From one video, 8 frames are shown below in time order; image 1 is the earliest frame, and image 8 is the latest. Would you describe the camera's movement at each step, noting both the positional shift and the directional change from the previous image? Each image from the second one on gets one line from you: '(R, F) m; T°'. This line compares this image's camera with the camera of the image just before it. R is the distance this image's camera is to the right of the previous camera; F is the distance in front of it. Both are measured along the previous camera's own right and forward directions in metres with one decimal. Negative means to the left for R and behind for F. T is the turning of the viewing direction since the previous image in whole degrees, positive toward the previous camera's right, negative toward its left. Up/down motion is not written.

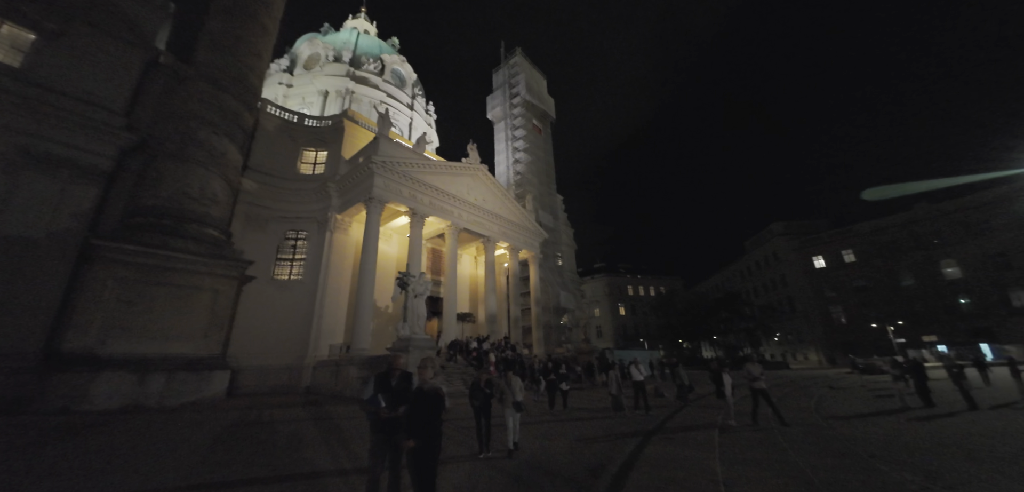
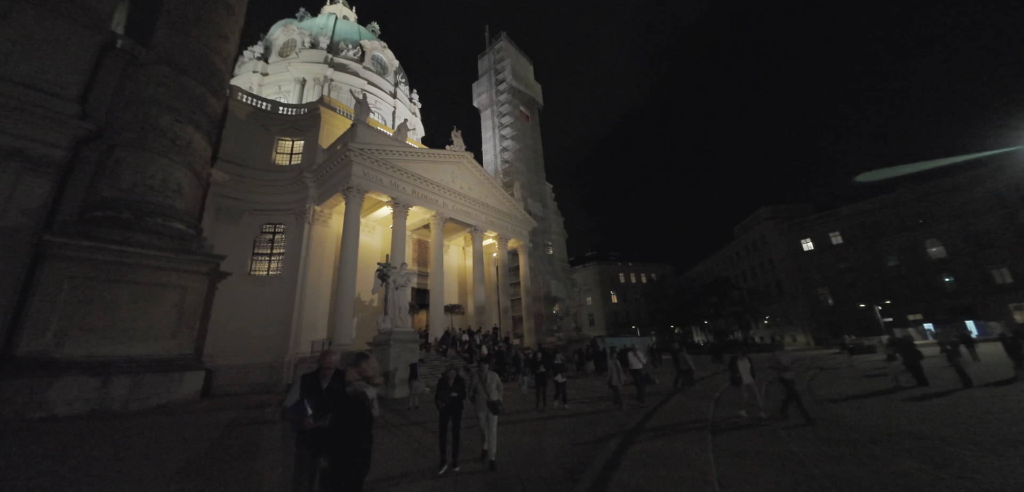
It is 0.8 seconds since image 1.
(+0.3, +0.5) m; +1°
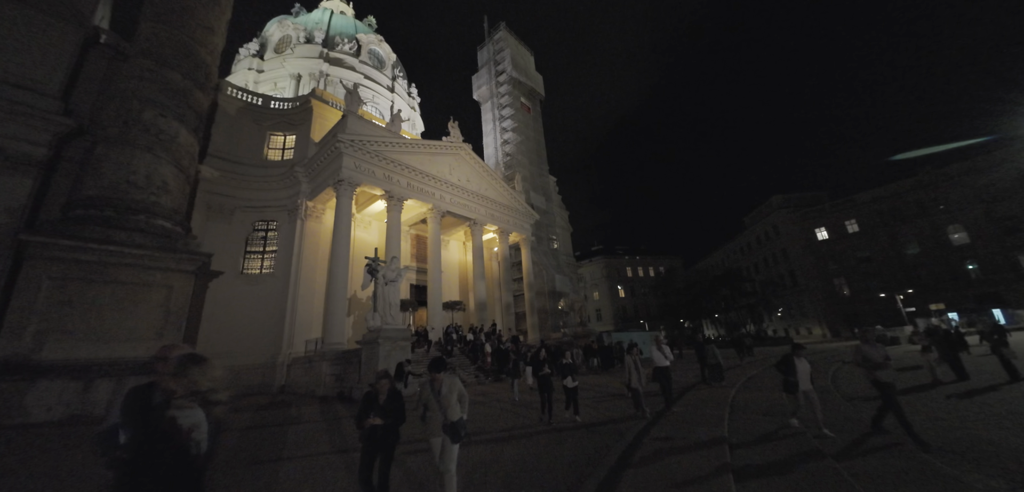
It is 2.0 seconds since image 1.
(+0.4, +0.7) m; -1°
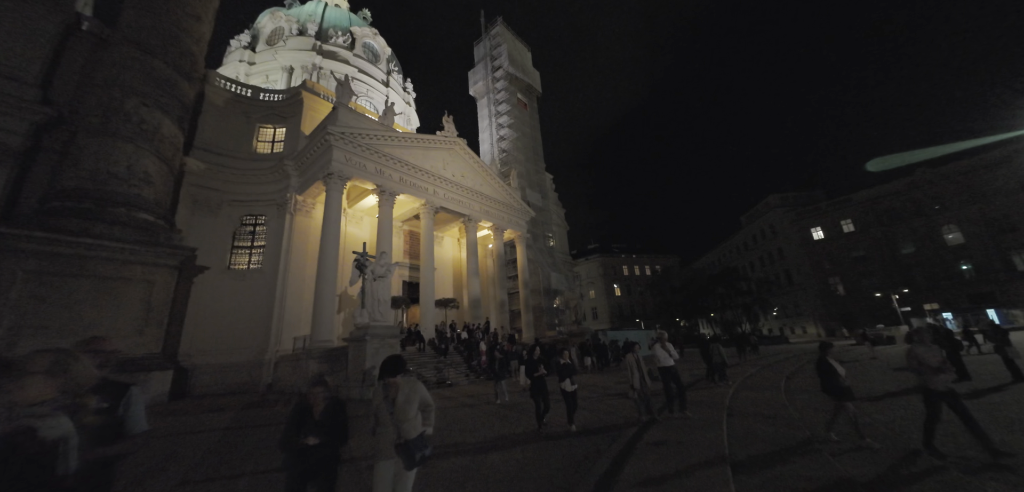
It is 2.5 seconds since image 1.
(+0.1, +0.3) m; 0°
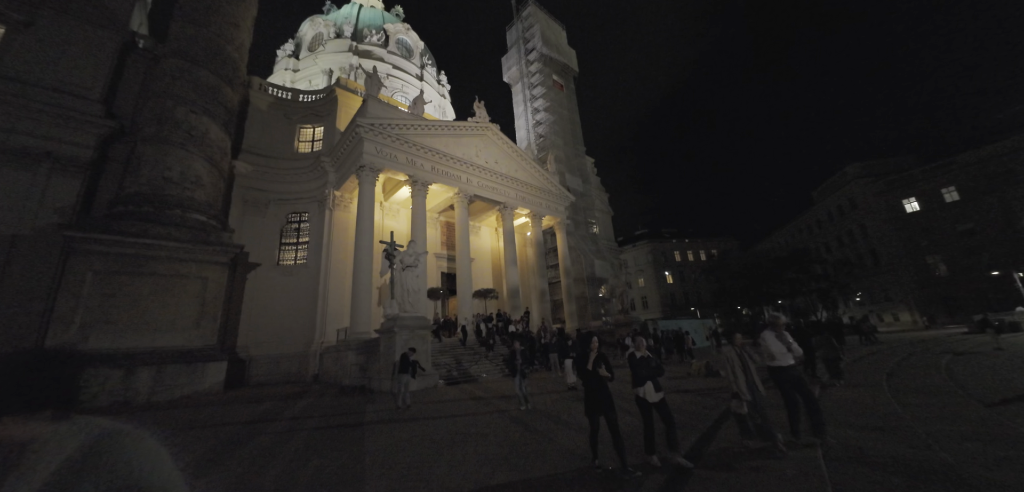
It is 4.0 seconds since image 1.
(+0.3, +0.9) m; -7°
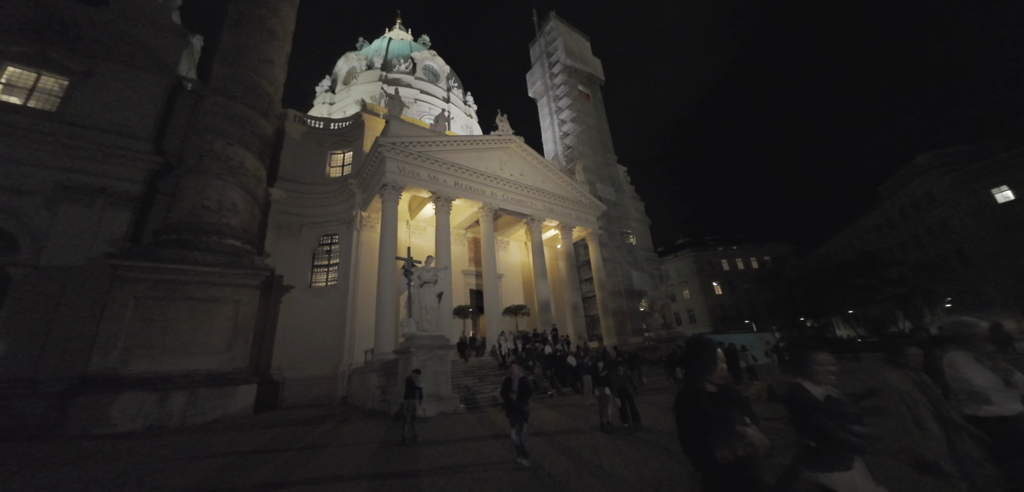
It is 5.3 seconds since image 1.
(+0.4, +0.8) m; -6°
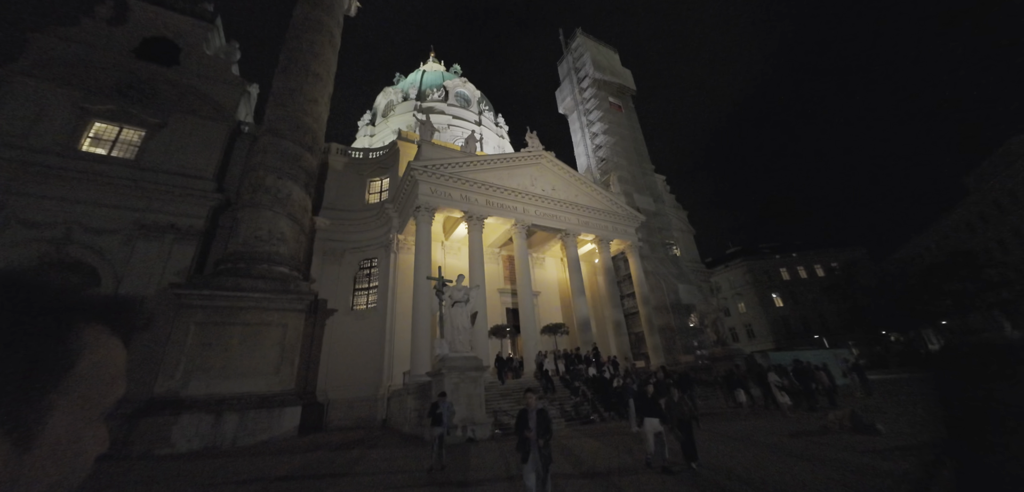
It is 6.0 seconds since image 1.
(+0.2, +0.3) m; -6°
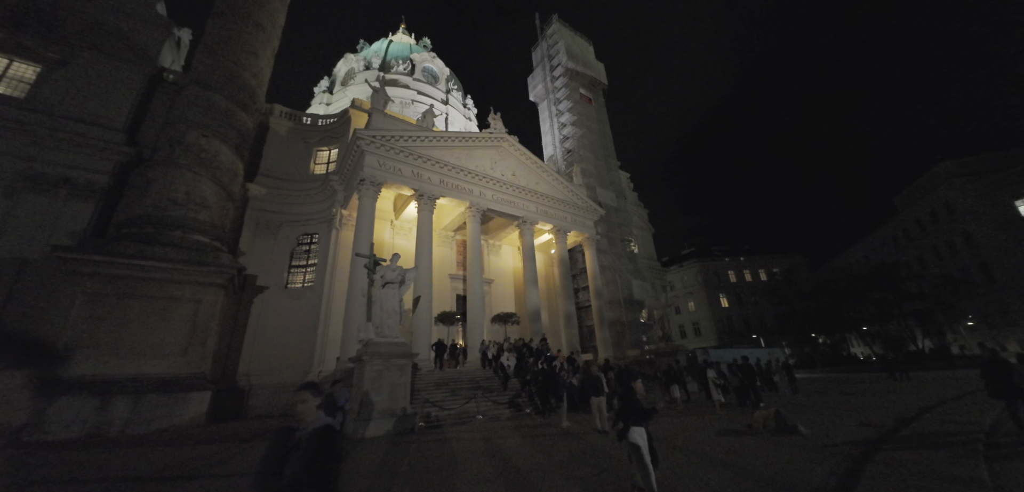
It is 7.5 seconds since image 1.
(+0.7, +0.6) m; +5°
